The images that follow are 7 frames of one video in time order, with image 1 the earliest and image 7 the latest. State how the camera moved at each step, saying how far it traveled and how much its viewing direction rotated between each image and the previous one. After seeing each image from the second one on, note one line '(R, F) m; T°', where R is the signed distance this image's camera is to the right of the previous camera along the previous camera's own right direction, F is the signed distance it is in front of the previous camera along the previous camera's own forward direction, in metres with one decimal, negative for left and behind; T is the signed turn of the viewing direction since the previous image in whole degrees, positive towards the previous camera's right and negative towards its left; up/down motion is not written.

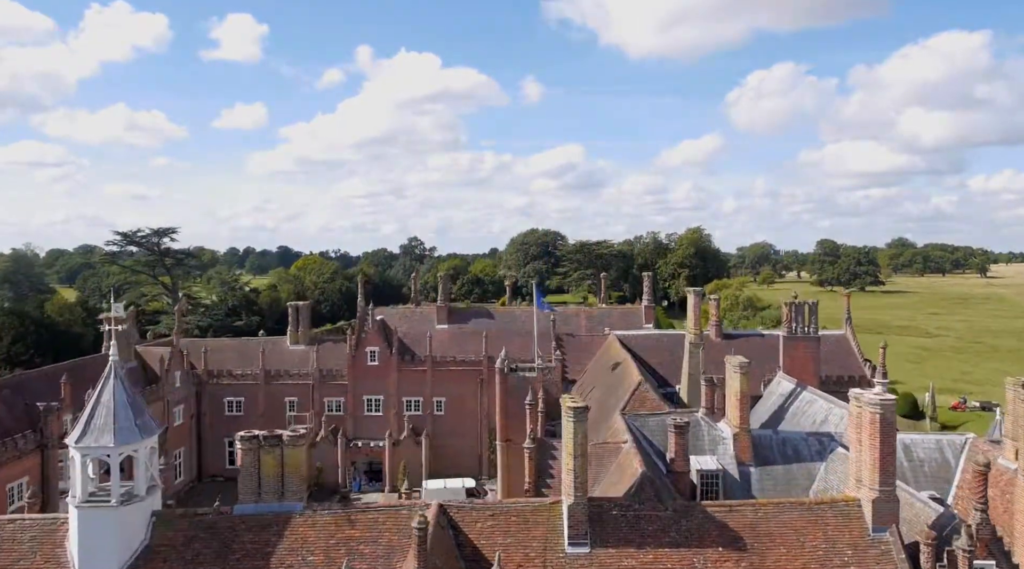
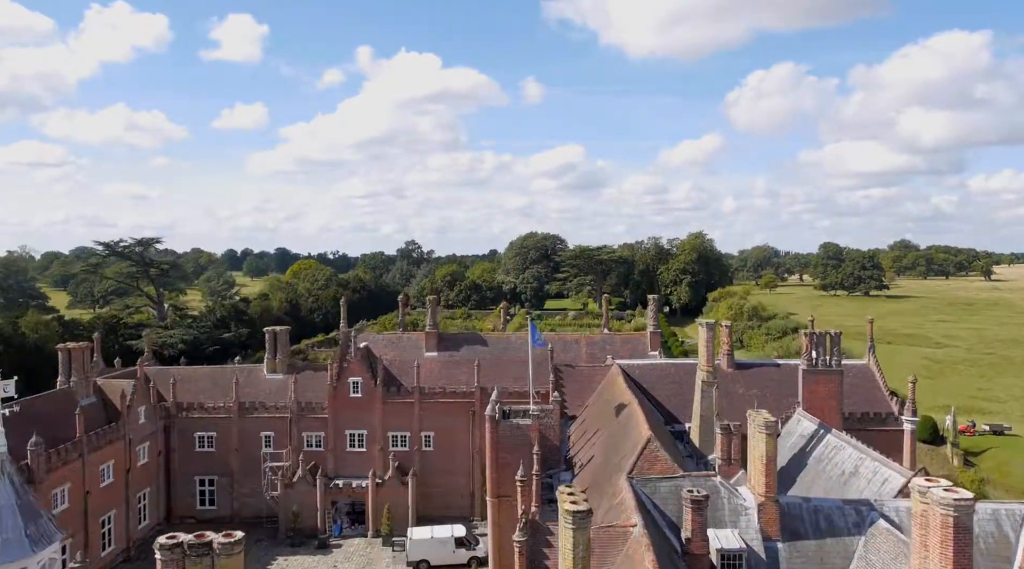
(+0.2, +2.3) m; 0°
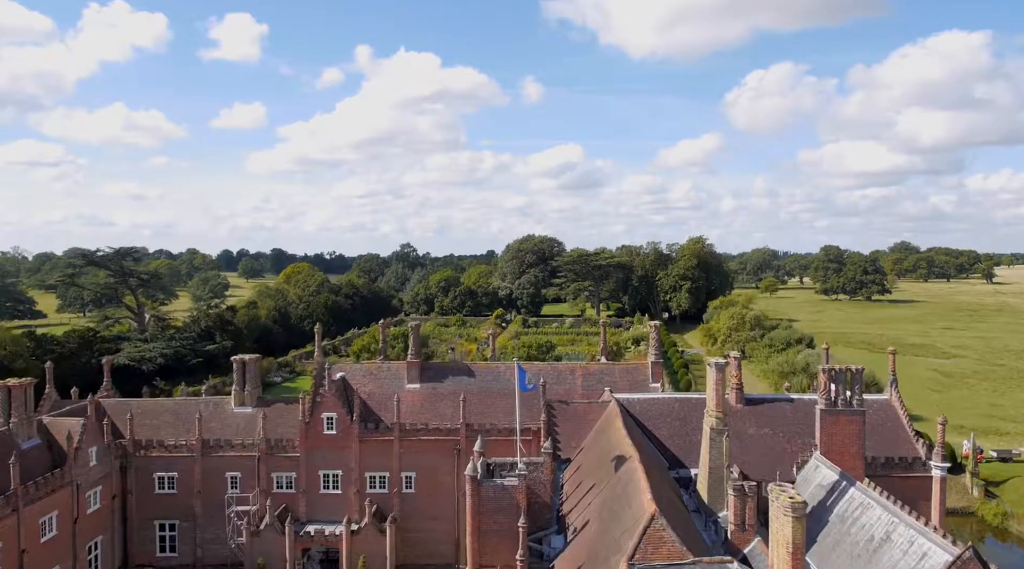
(+0.3, +2.3) m; 0°
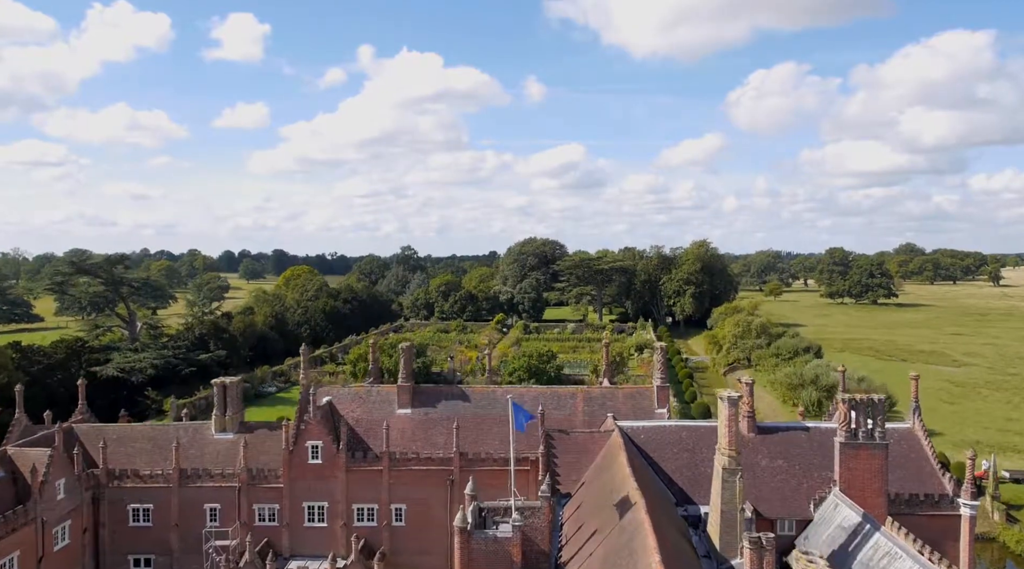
(+0.1, +1.5) m; 0°
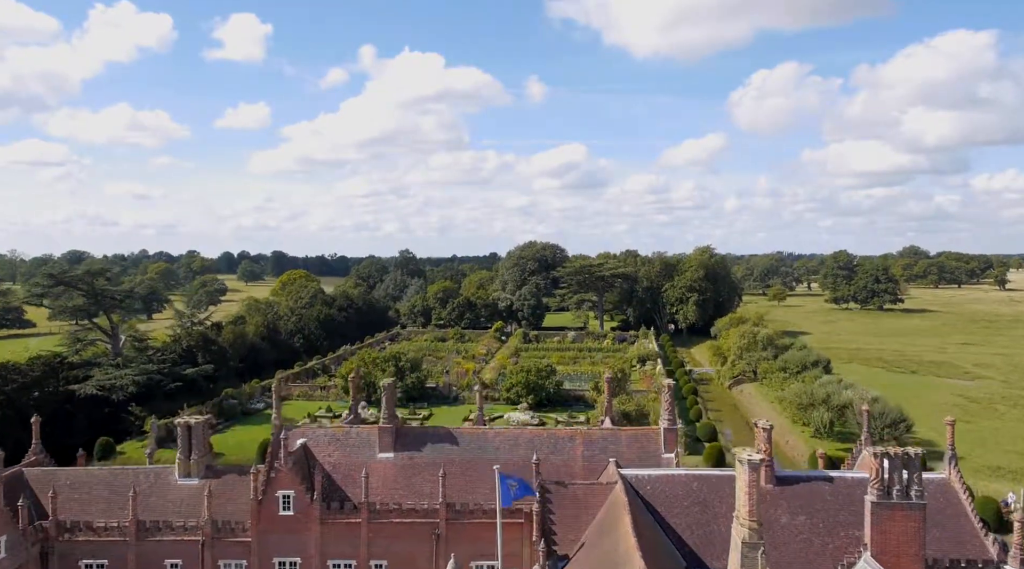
(+0.2, +2.2) m; 0°
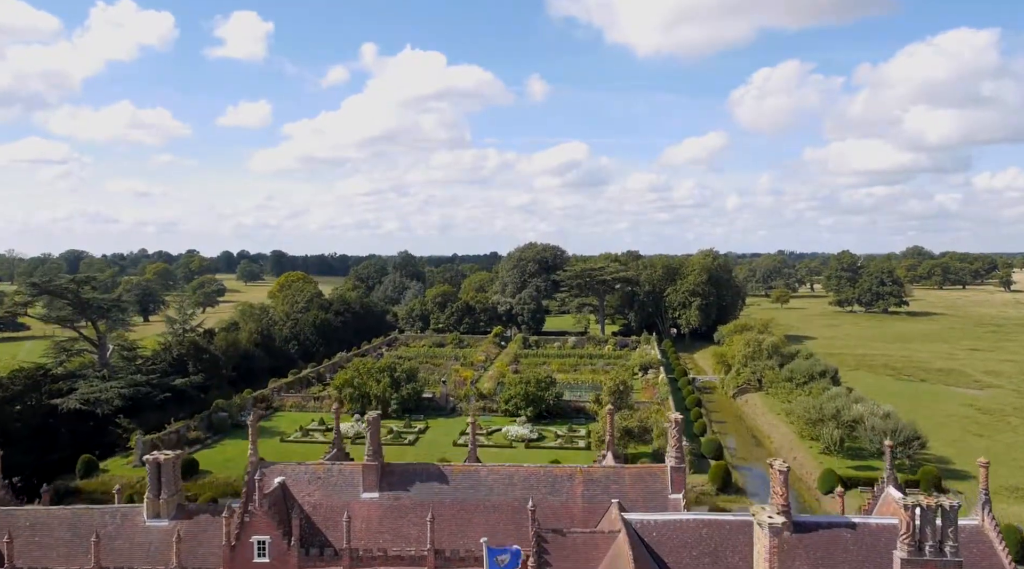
(+0.1, +1.7) m; 0°
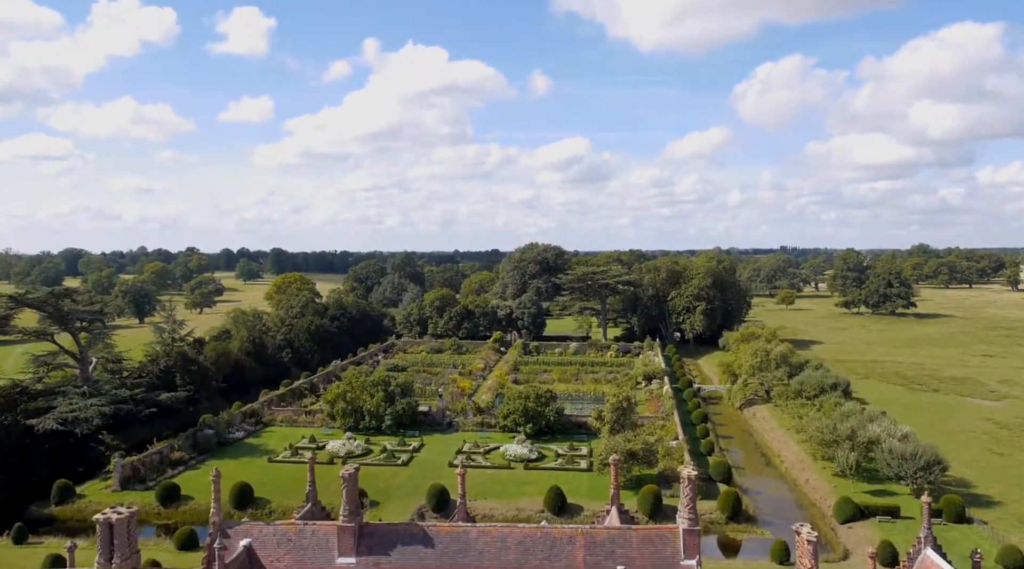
(+0.2, +2.2) m; 0°
